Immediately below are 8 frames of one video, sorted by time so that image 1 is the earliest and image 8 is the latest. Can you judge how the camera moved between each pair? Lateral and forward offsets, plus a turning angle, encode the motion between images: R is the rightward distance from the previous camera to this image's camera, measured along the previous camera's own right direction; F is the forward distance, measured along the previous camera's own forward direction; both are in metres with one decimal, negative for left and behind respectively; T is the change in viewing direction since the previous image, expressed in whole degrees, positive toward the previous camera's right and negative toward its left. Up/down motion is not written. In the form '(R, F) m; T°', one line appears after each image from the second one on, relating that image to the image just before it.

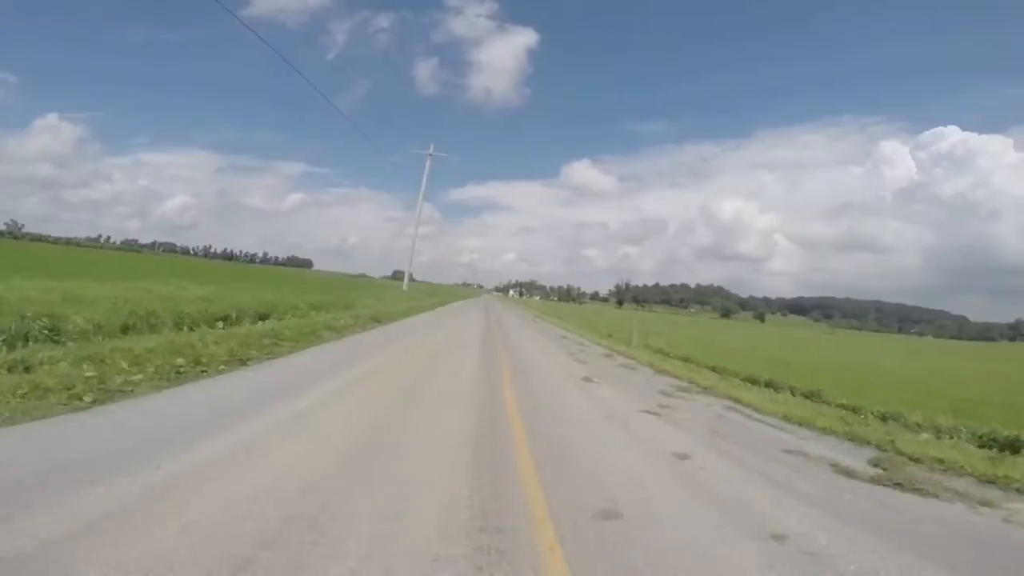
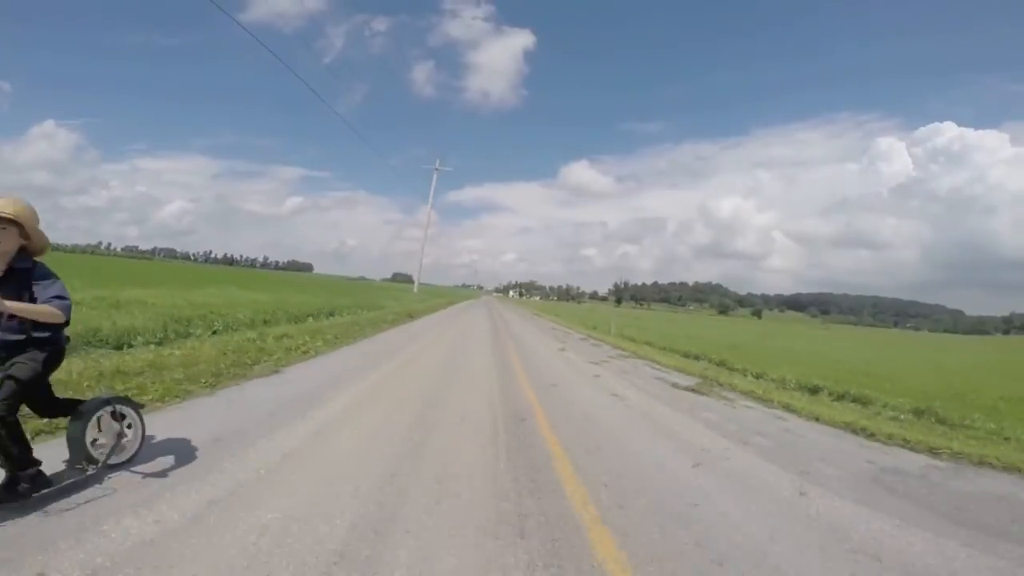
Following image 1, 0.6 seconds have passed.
(-0.1, -0.7) m; 0°
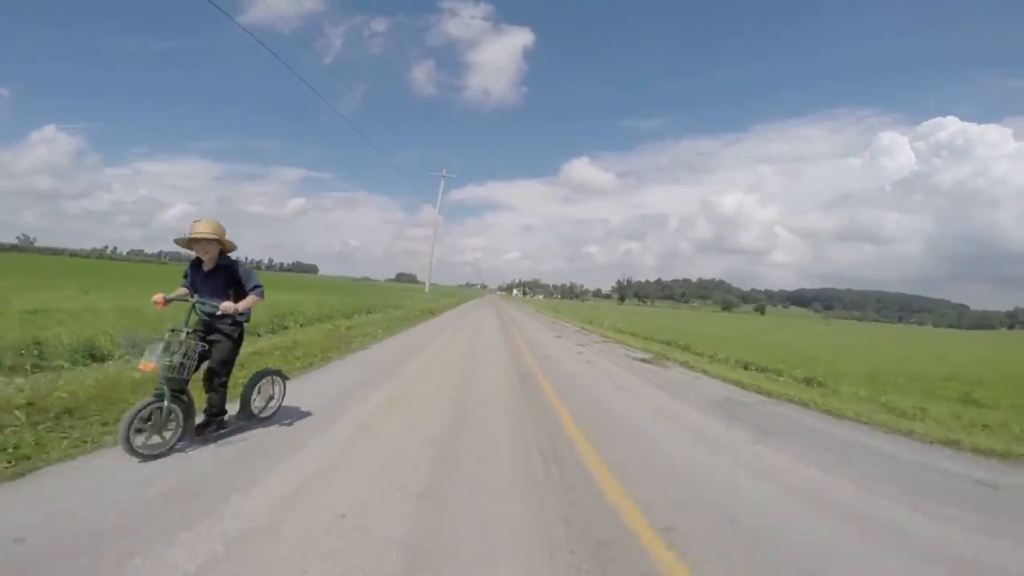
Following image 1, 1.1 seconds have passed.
(-0.1, -0.6) m; 0°
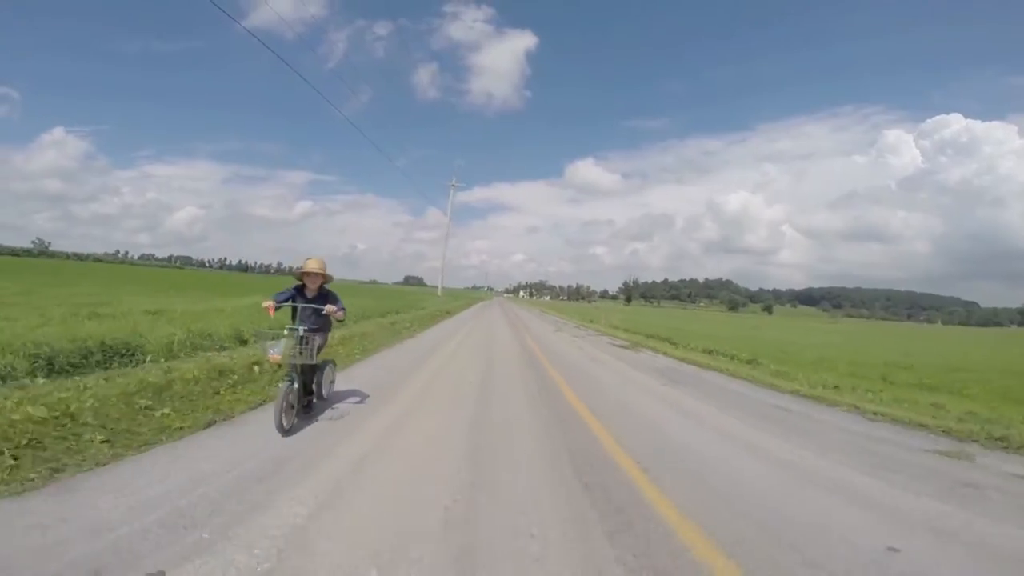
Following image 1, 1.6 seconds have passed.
(-0.1, -0.2) m; -1°
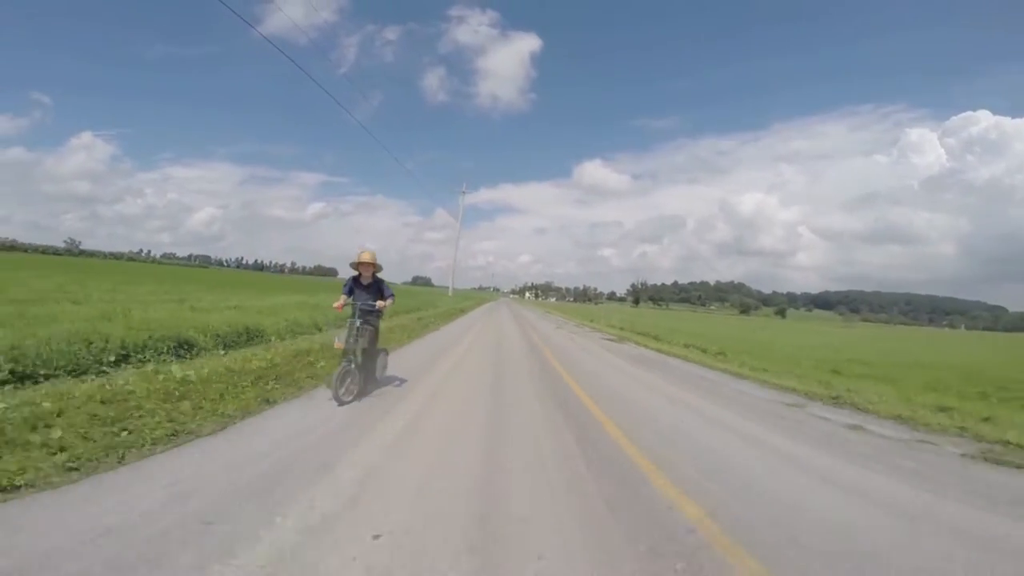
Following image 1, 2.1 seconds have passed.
(+0.1, -1.7) m; -1°
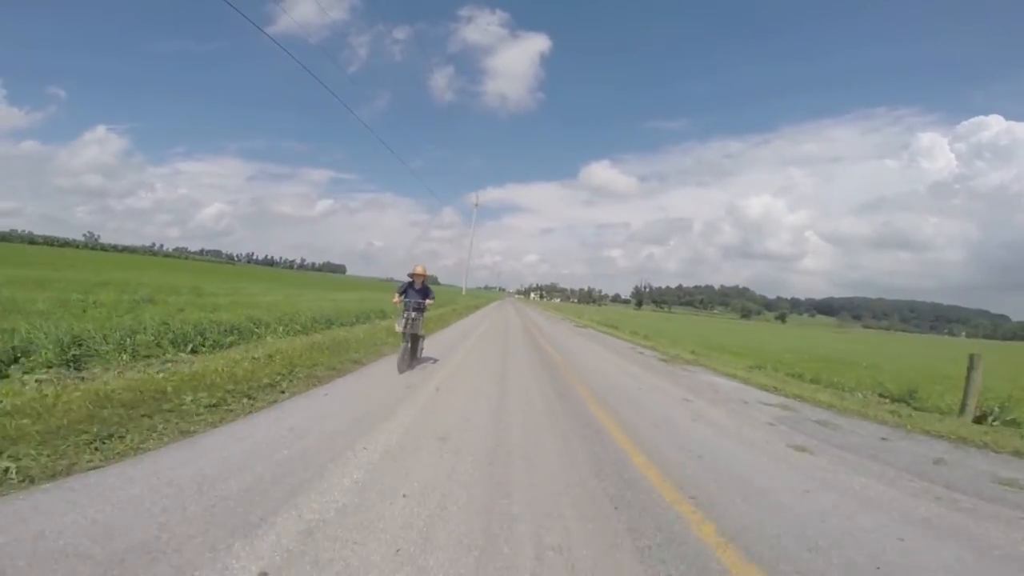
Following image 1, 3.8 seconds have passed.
(0.0, -1.7) m; 0°
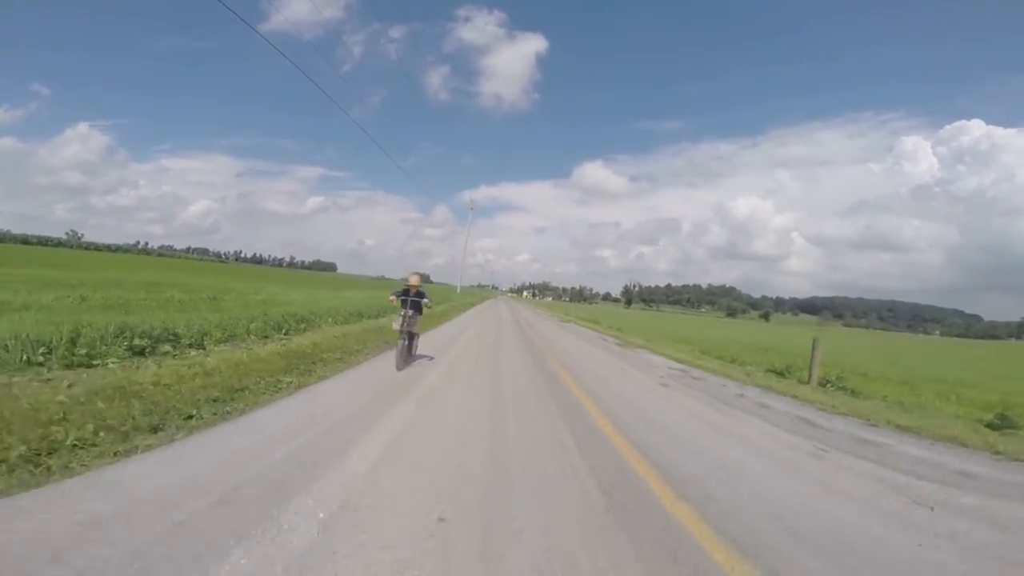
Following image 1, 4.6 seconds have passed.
(0.0, -1.6) m; +1°
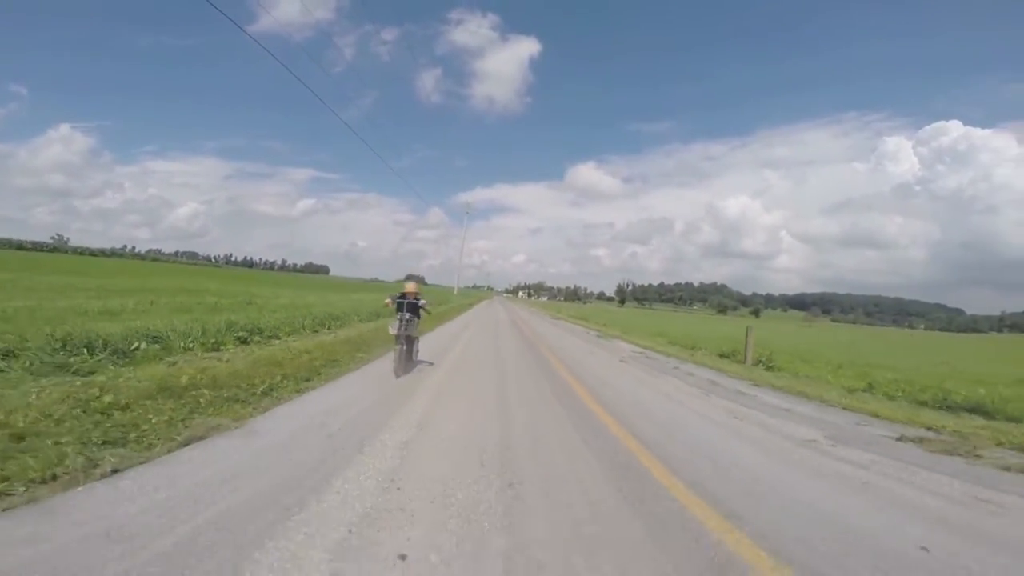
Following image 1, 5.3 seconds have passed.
(-0.1, -1.8) m; +1°
